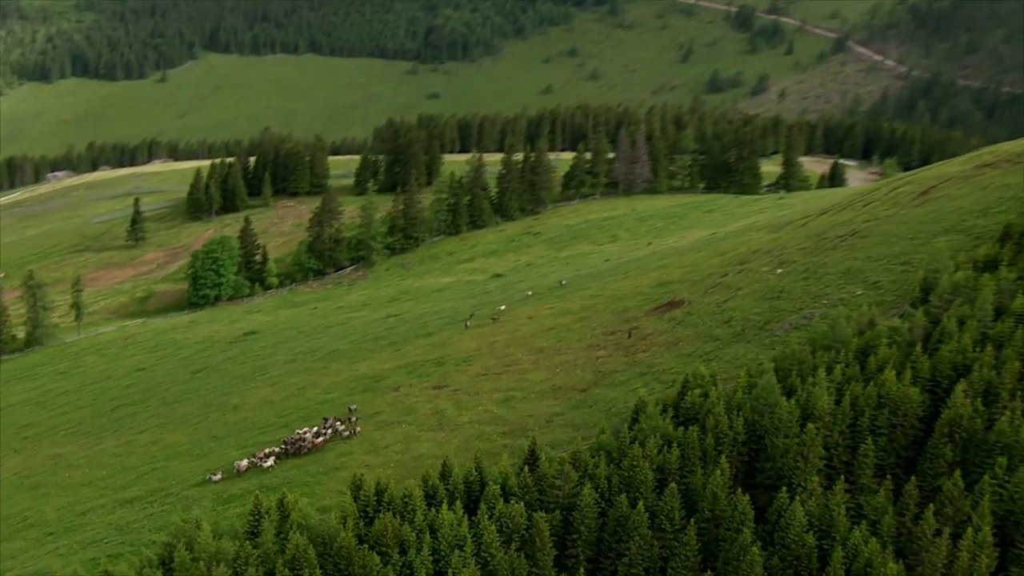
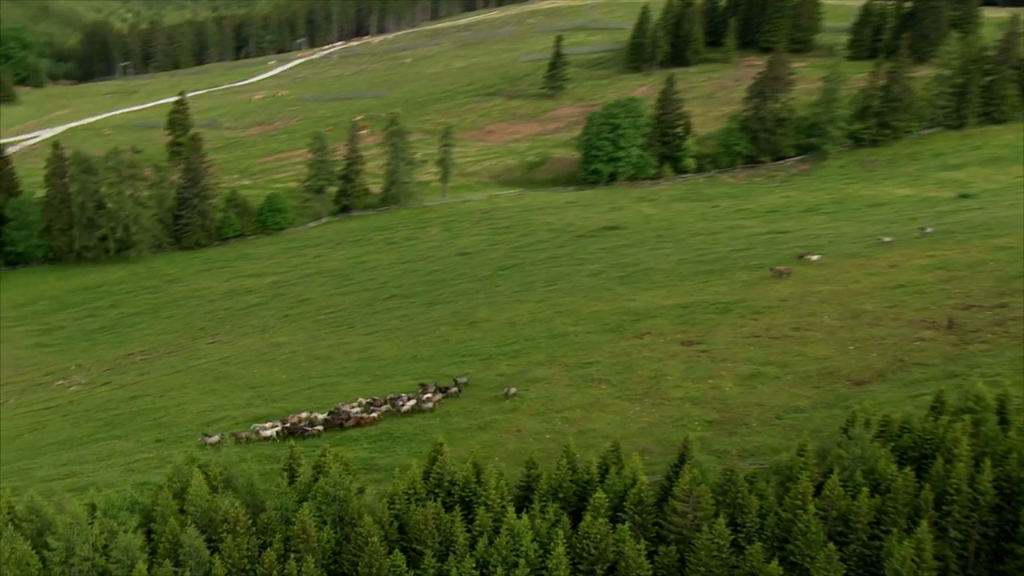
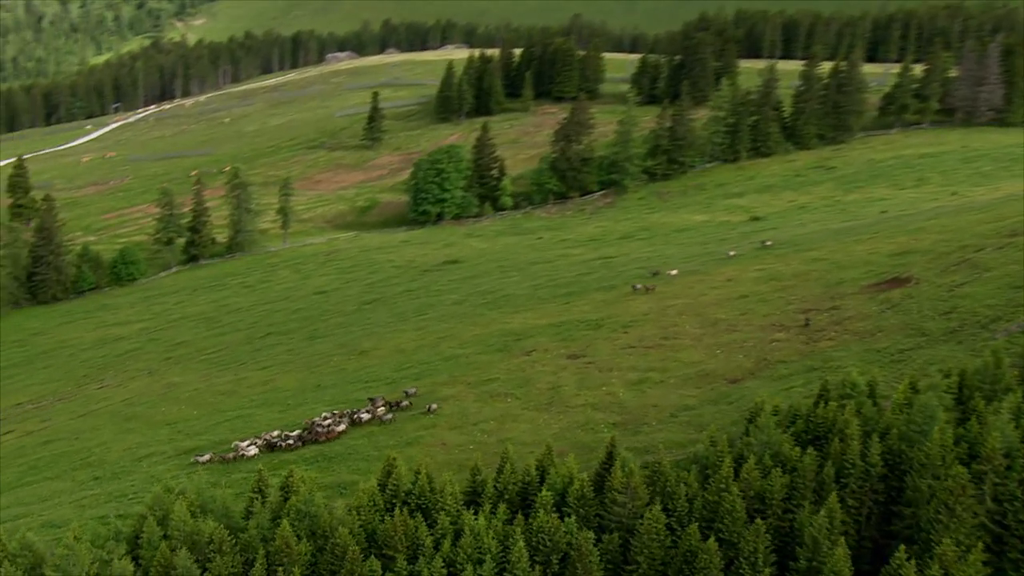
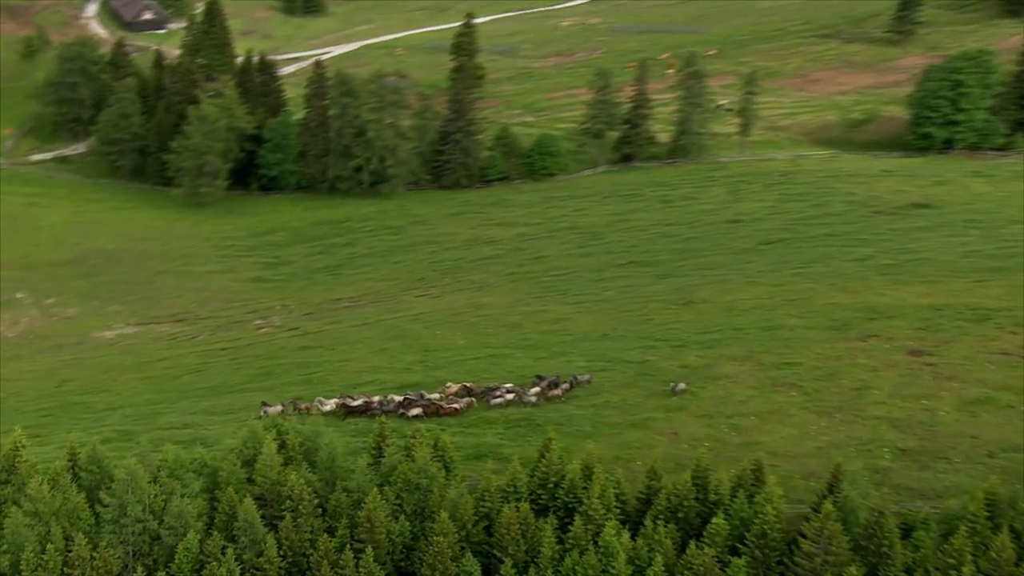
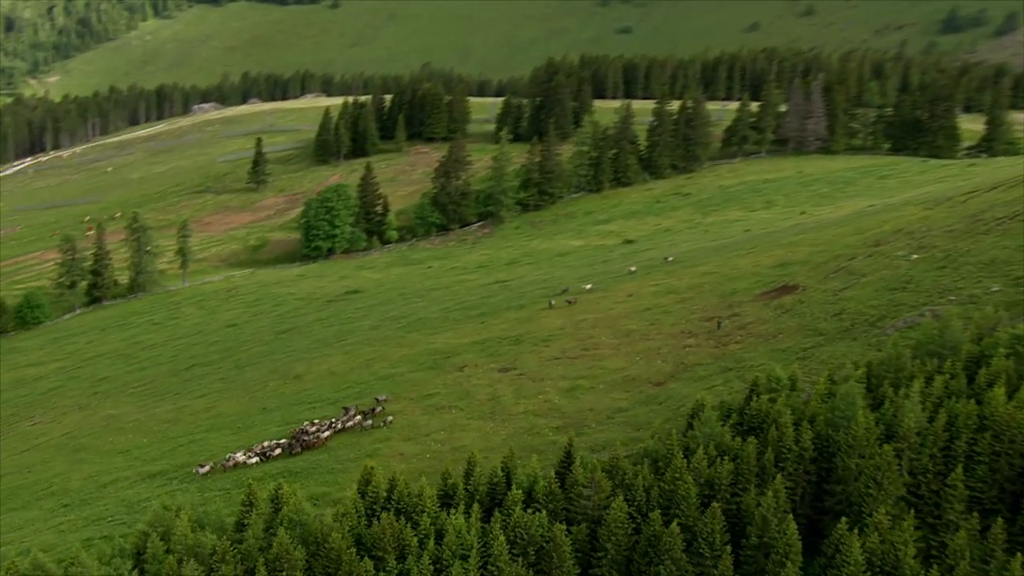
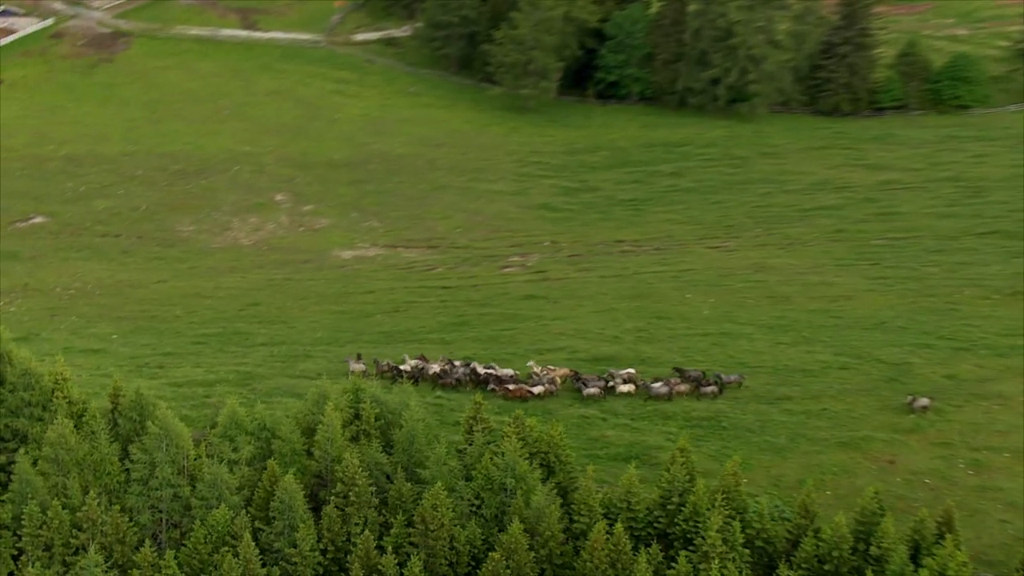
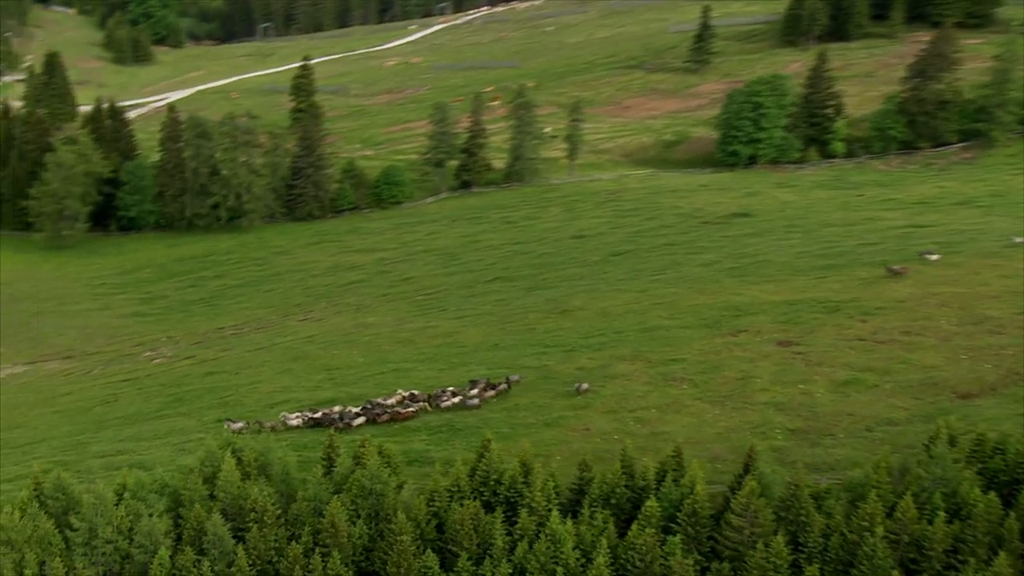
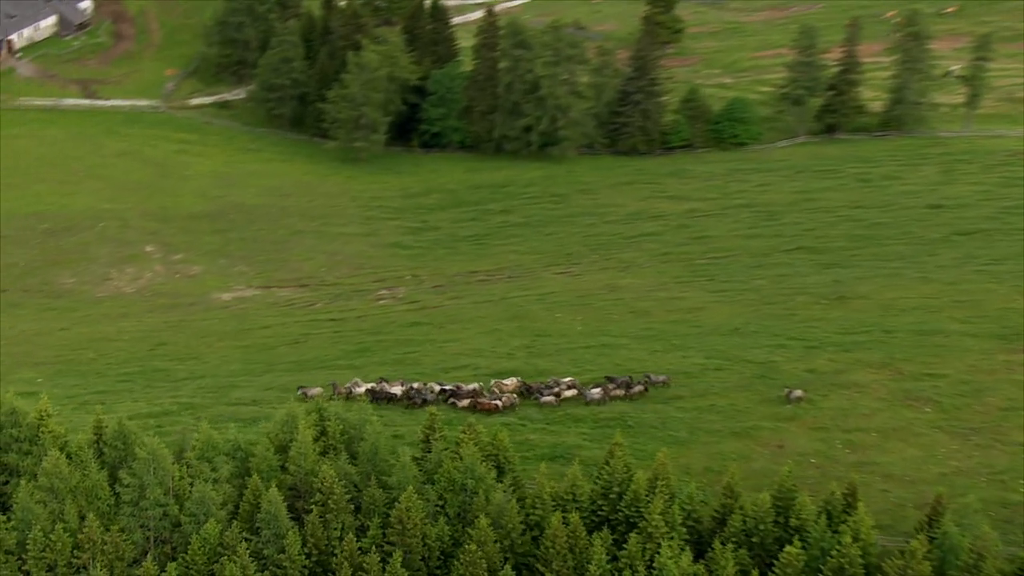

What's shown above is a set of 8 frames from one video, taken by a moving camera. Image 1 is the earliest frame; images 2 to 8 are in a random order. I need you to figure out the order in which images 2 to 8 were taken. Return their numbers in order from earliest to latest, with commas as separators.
5, 3, 2, 7, 4, 8, 6
